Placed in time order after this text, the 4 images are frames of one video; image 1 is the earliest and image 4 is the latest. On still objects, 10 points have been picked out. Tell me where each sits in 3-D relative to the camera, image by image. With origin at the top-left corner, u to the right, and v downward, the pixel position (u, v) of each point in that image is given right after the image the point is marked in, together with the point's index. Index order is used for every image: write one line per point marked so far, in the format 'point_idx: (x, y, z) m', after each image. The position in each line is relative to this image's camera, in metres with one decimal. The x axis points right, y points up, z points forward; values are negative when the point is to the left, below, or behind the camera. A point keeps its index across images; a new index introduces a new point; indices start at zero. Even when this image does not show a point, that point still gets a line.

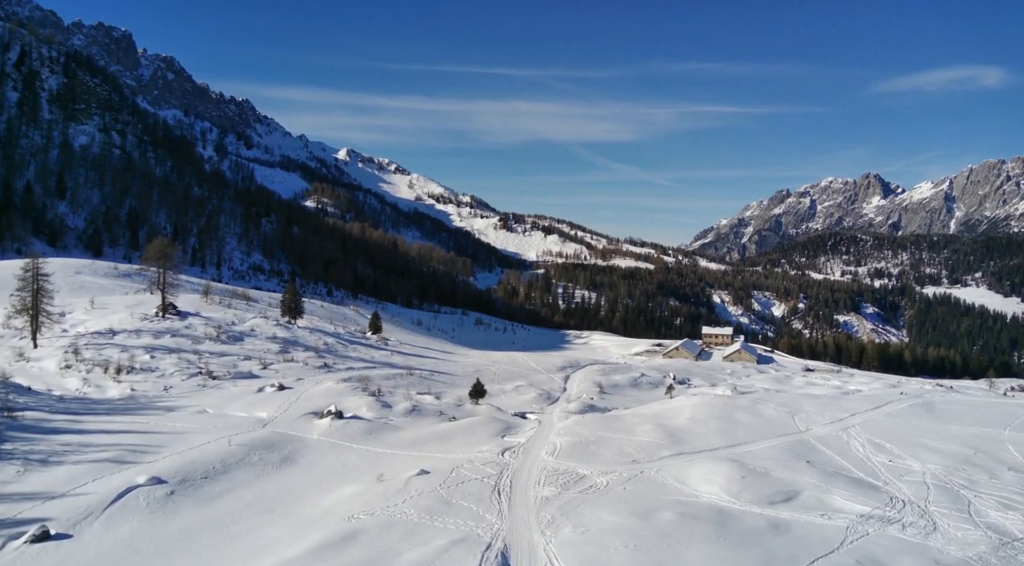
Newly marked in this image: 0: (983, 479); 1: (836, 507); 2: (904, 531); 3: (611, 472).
0: (+12.6, -5.2, +19.8) m
1: (+7.4, -5.2, +16.8) m
2: (+8.2, -5.2, +15.6) m
3: (+2.7, -5.1, +19.6) m
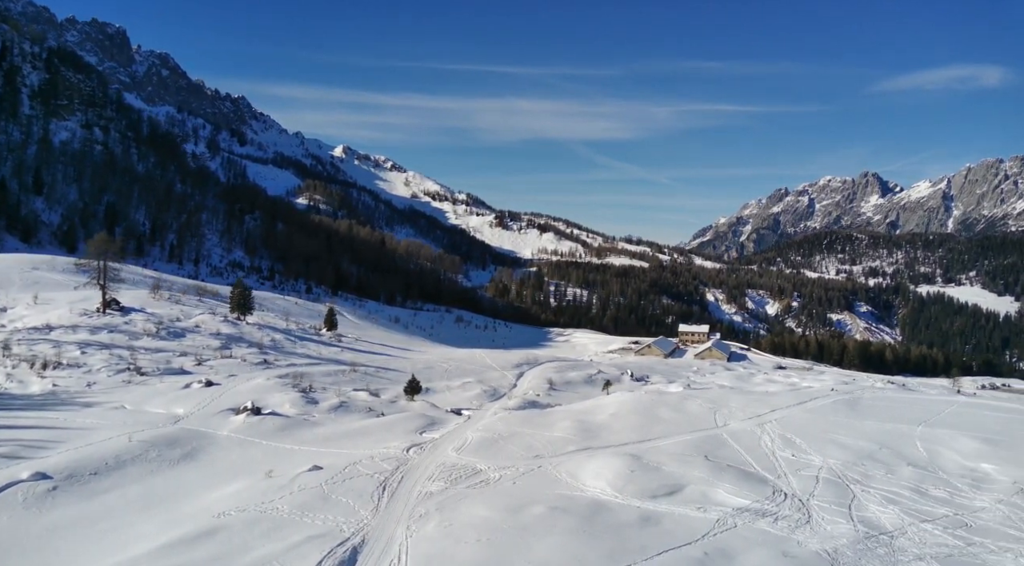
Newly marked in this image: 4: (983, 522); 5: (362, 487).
0: (+9.9, -5.1, +19.9) m
1: (+4.7, -5.0, +16.9) m
2: (+5.5, -5.1, +15.7) m
3: (-0.1, -4.9, +19.6) m
4: (+10.5, -5.3, +16.5) m
5: (-3.5, -4.8, +17.2) m
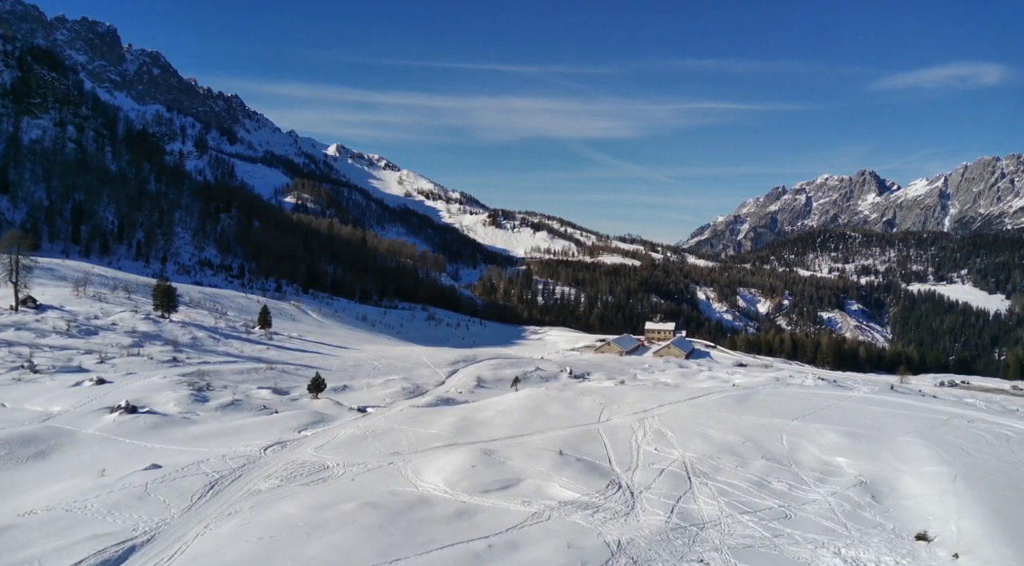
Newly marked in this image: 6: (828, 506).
0: (+5.9, -5.0, +20.0) m
1: (+0.7, -4.9, +16.9) m
2: (+1.6, -5.0, +15.7) m
3: (-4.0, -4.8, +19.5) m
4: (+6.5, -5.2, +16.6) m
5: (-7.5, -4.7, +17.0) m
6: (+7.3, -5.2, +17.1) m
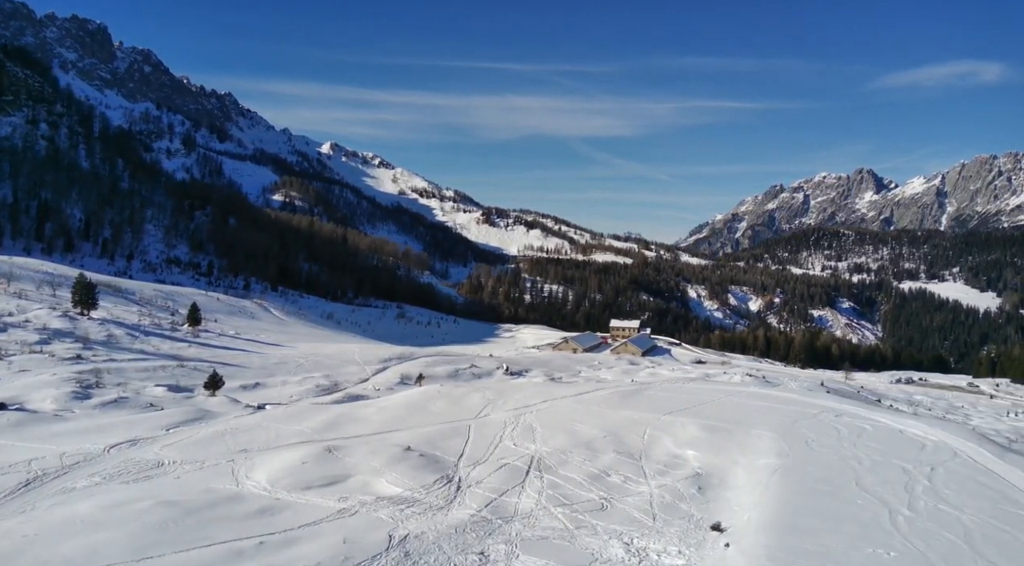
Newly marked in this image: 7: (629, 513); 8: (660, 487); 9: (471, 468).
0: (+1.7, -4.8, +20.0) m
1: (-3.4, -4.8, +16.8) m
2: (-2.5, -4.9, +15.6) m
3: (-8.2, -4.7, +19.3) m
4: (+2.4, -5.0, +16.6) m
5: (-11.6, -4.5, +16.8) m
6: (+3.2, -5.0, +17.1) m
7: (+2.6, -5.1, +16.1) m
8: (+3.6, -5.0, +17.8) m
9: (-1.0, -4.8, +19.2) m
